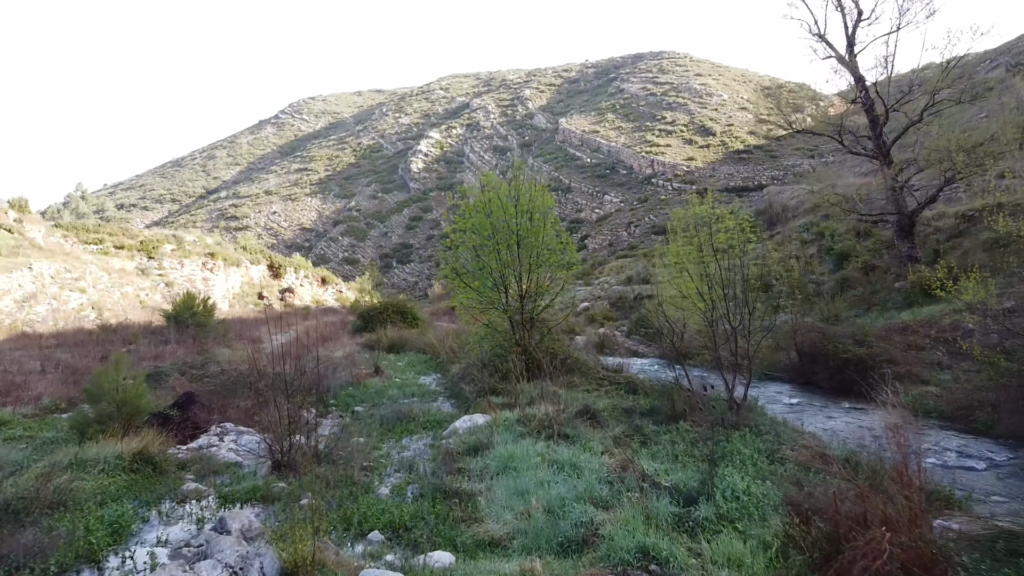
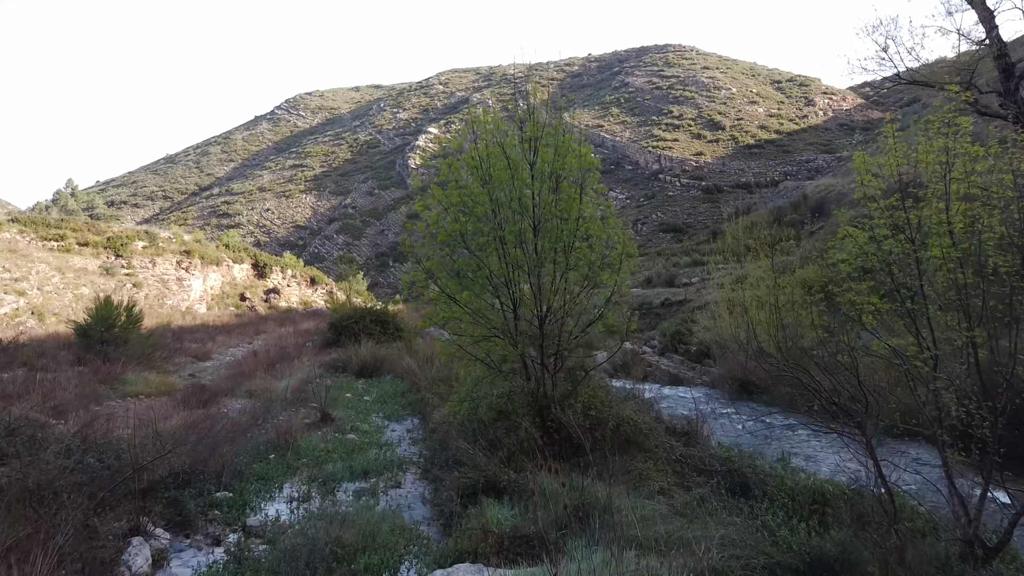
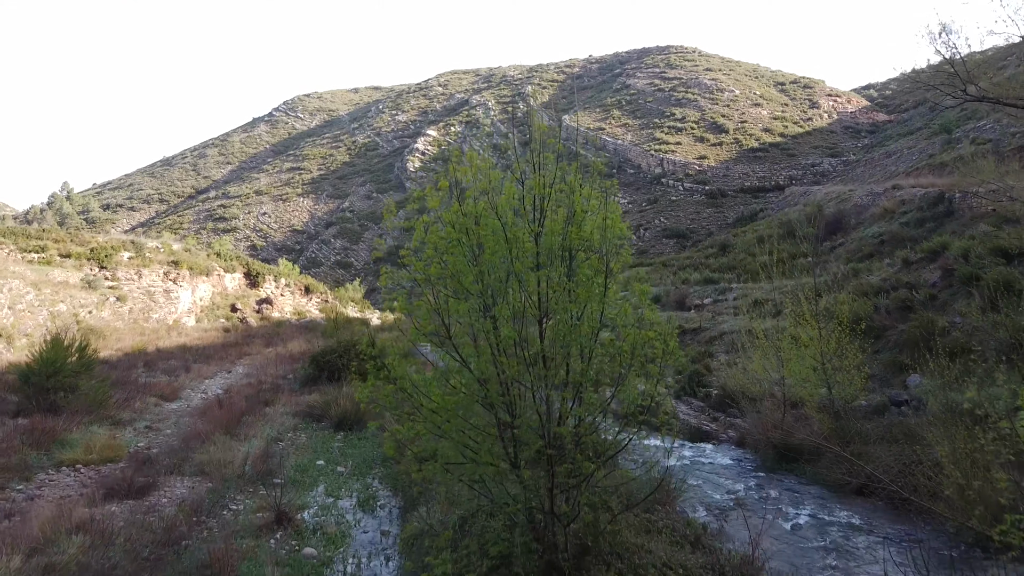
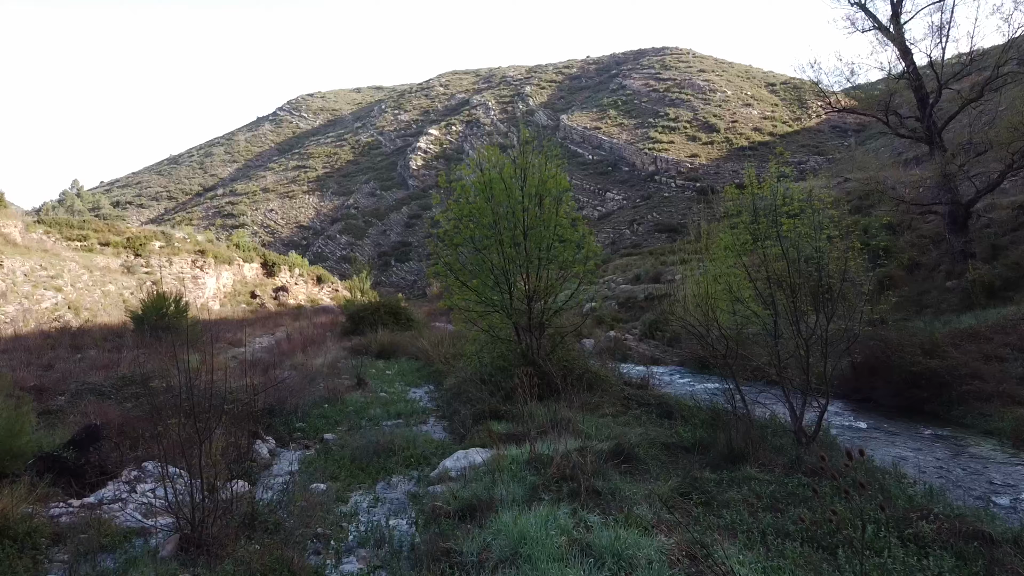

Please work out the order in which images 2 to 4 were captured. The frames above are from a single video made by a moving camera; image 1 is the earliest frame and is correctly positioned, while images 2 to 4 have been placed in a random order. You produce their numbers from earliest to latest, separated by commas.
4, 2, 3
